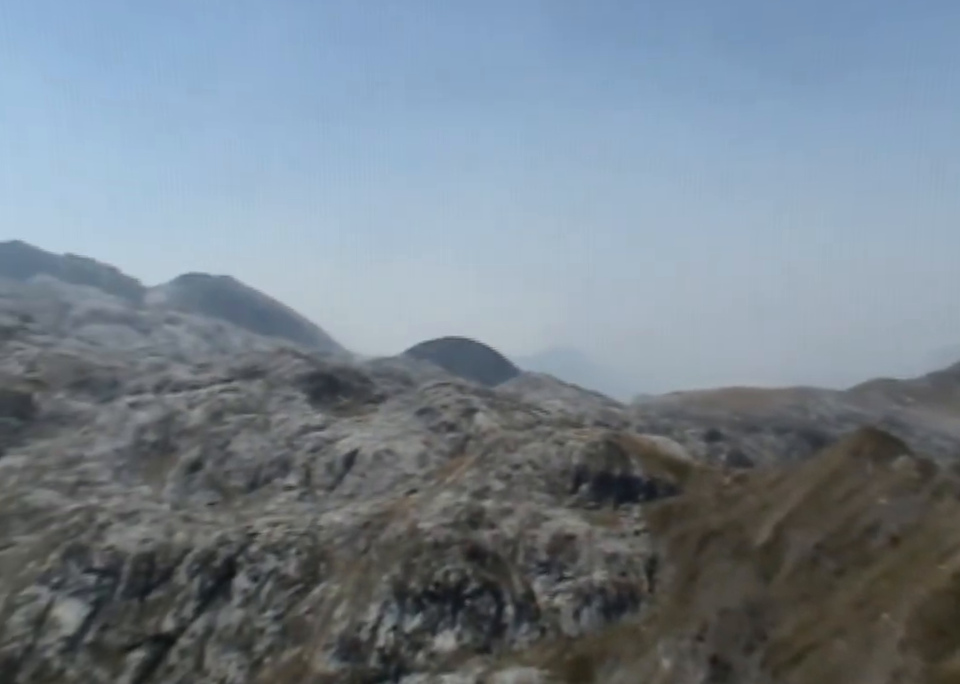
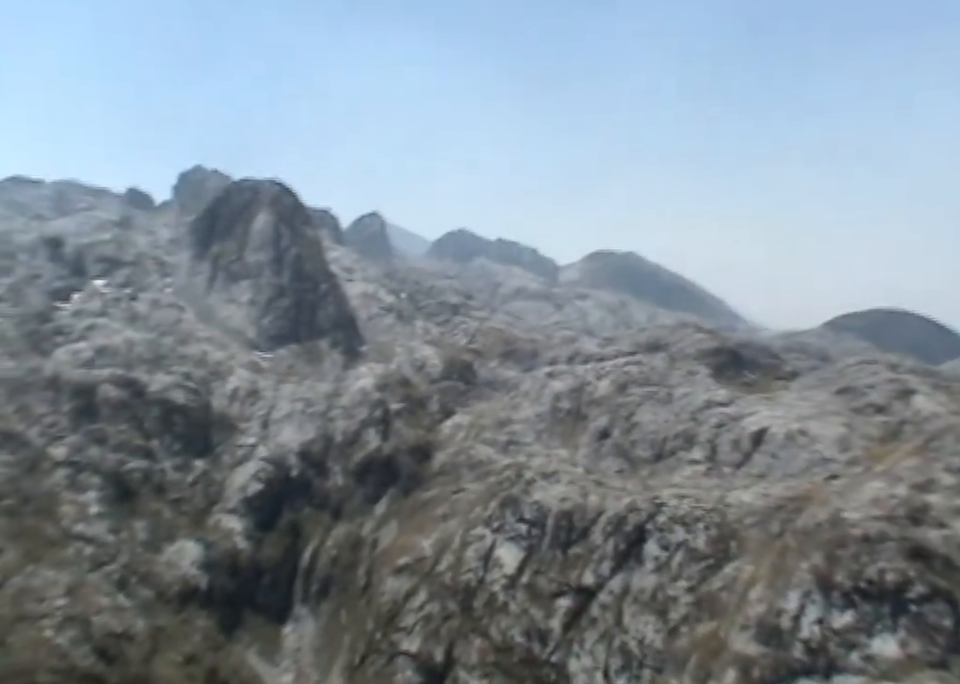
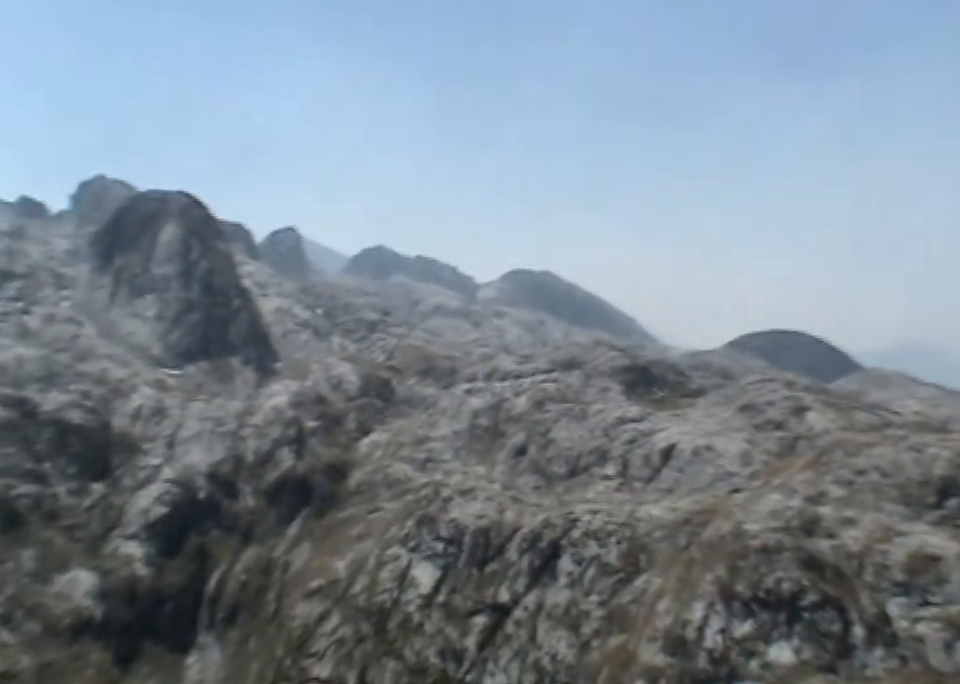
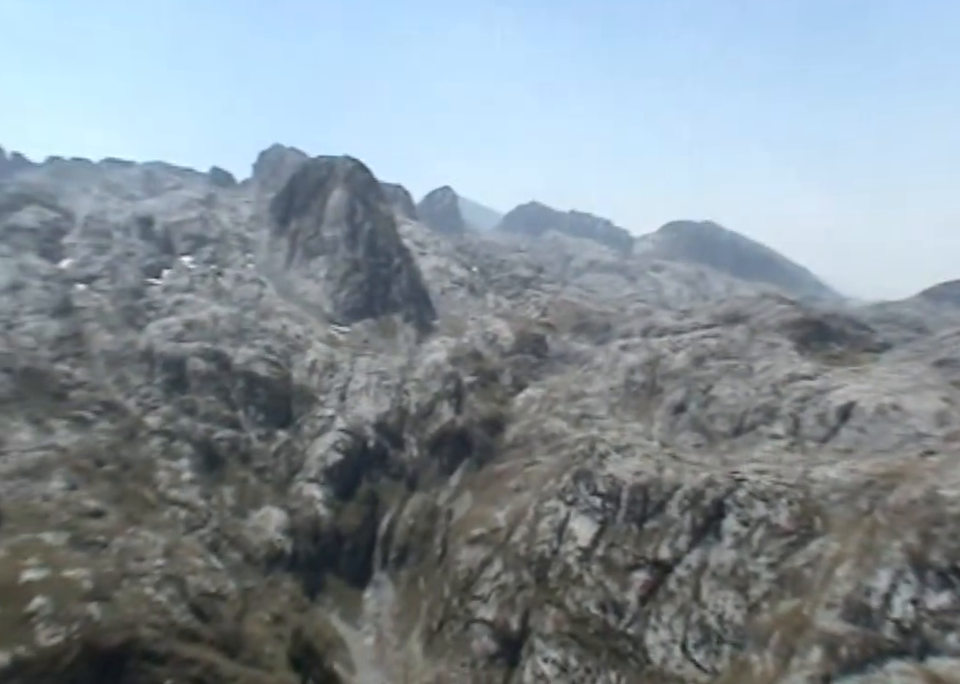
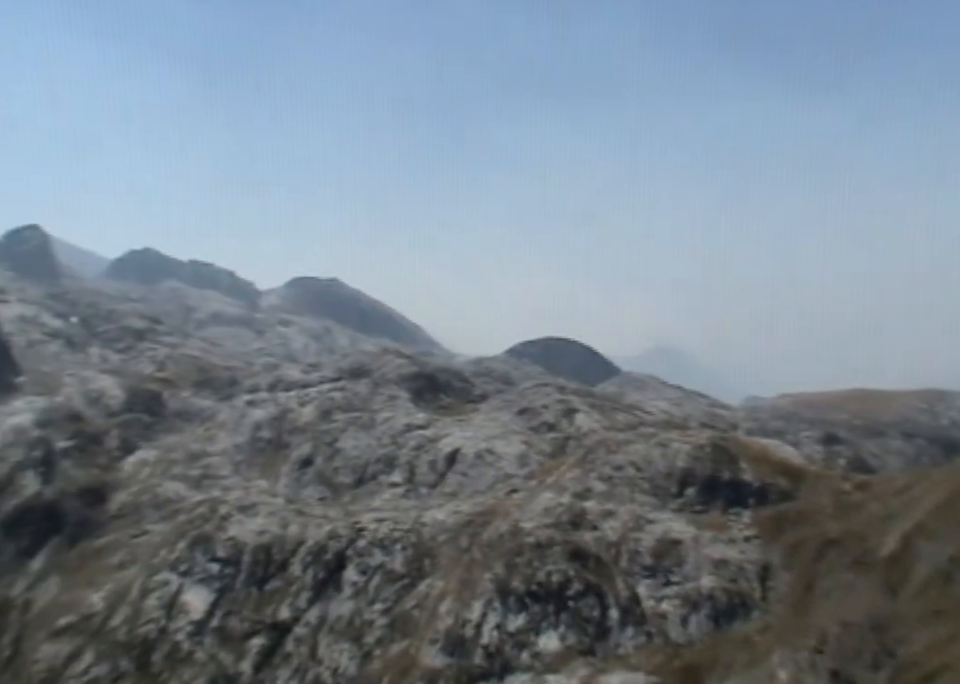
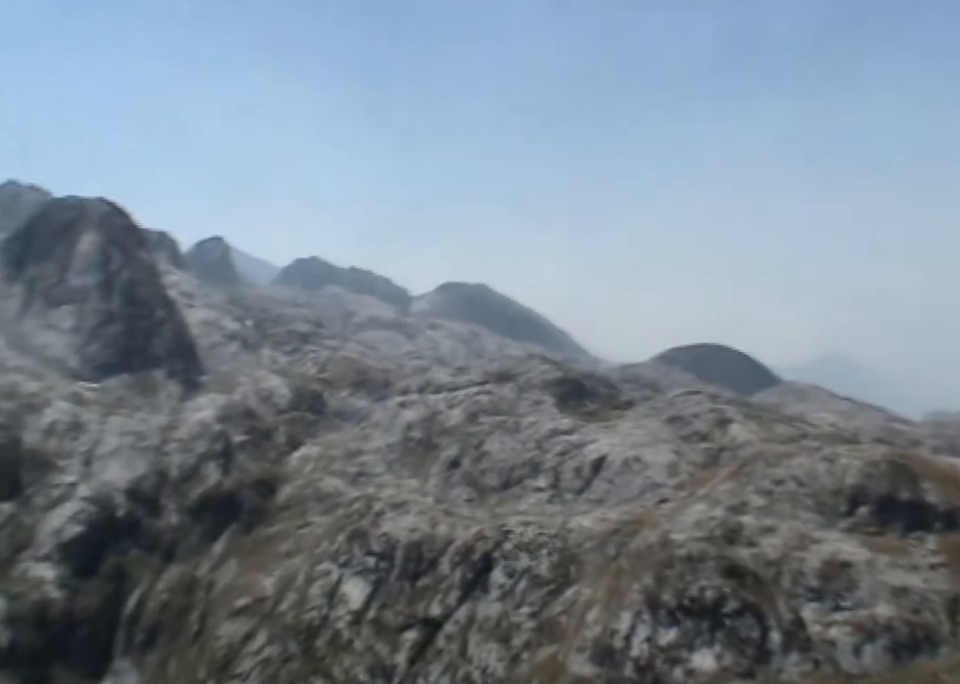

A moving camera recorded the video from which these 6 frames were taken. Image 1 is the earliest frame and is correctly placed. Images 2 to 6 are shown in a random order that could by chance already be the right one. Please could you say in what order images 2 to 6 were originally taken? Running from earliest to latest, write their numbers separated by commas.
5, 6, 3, 2, 4
